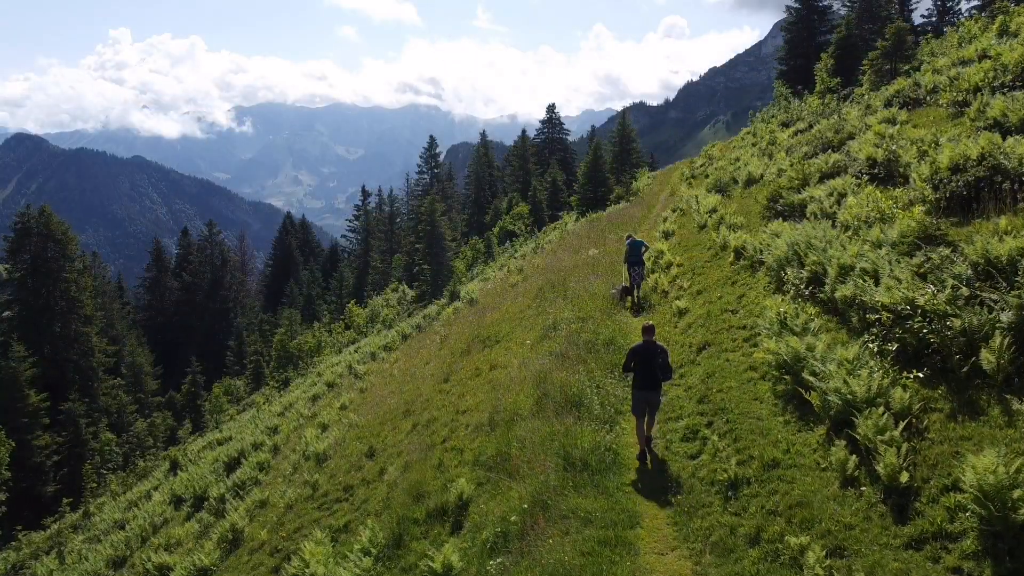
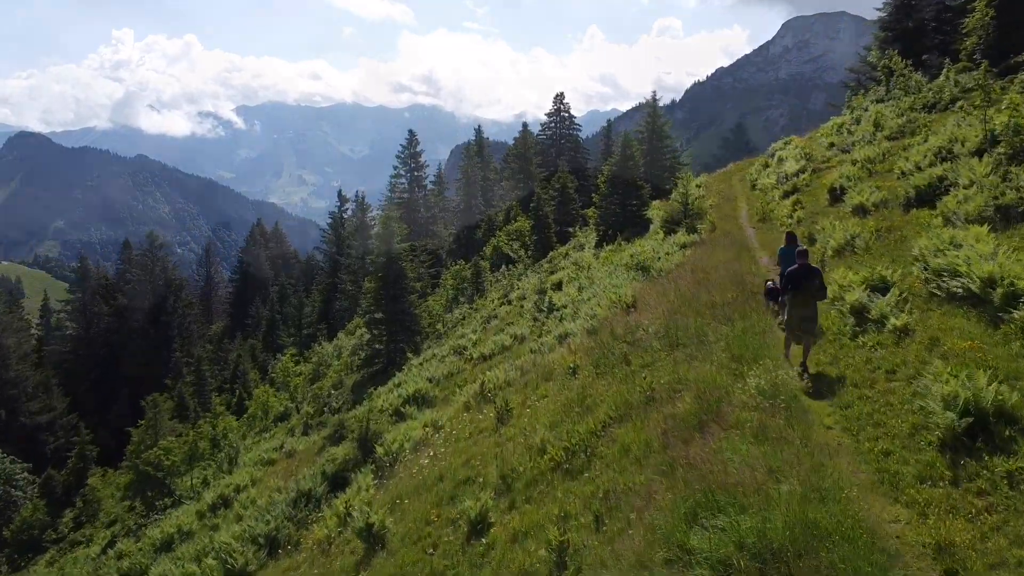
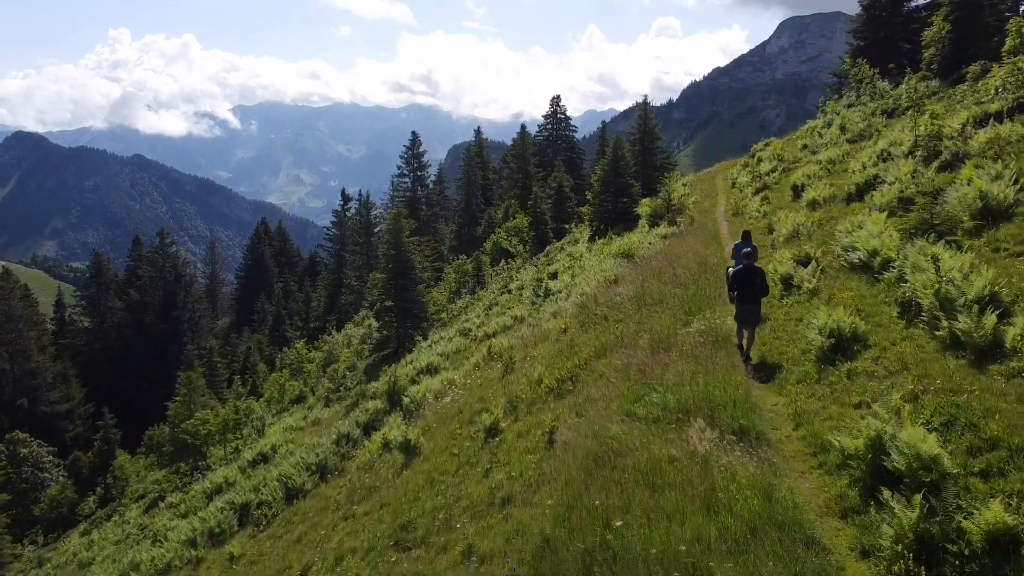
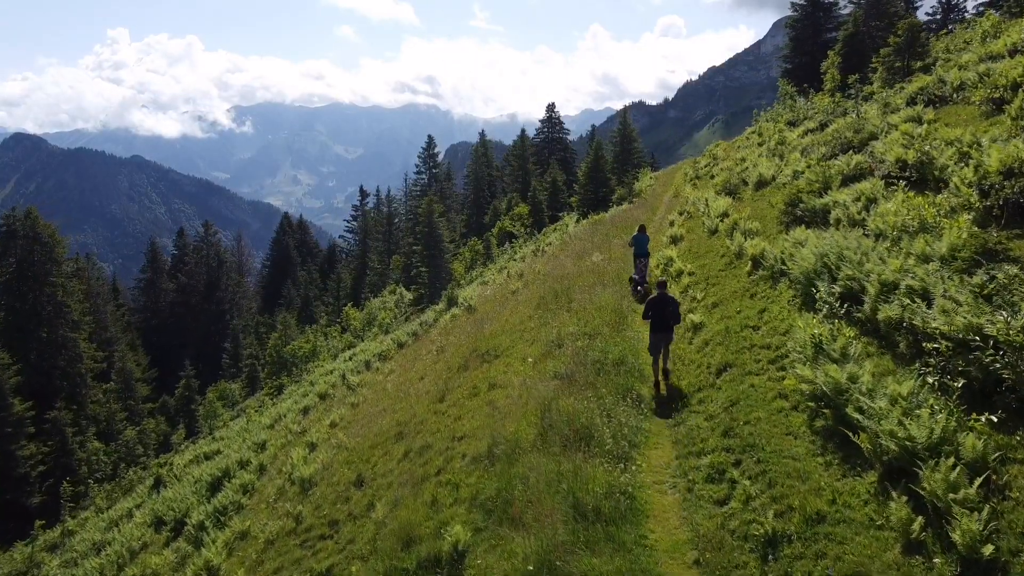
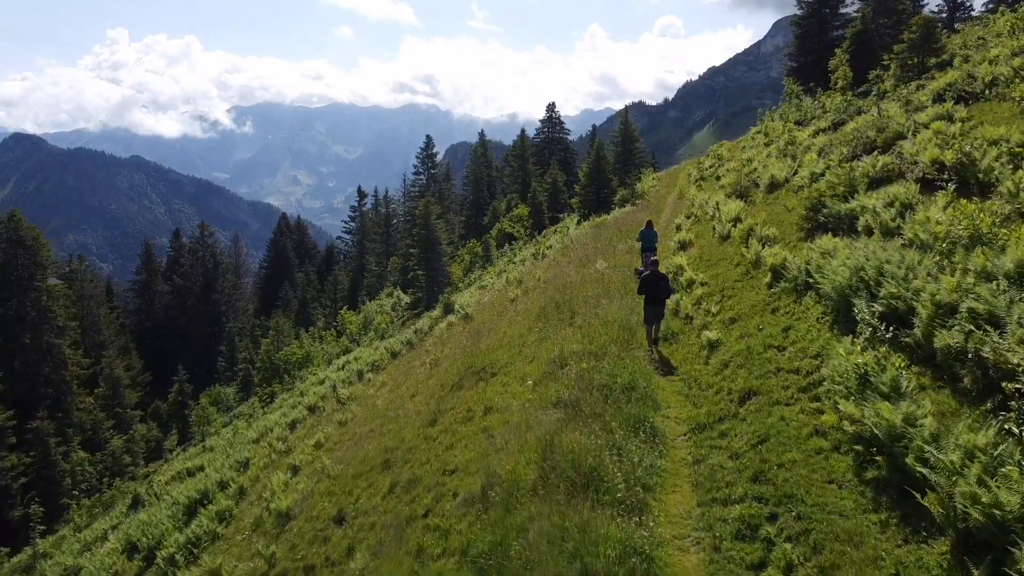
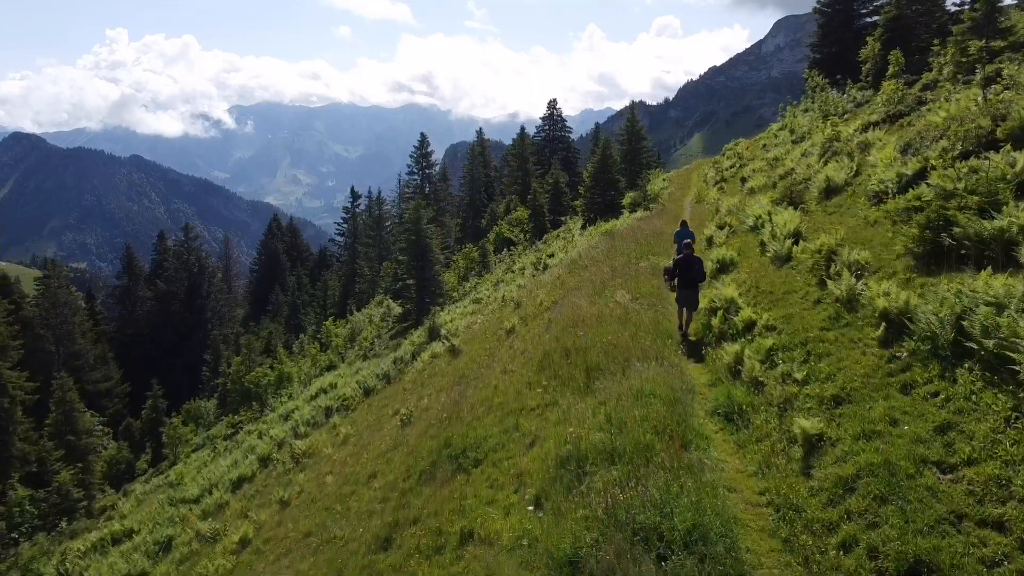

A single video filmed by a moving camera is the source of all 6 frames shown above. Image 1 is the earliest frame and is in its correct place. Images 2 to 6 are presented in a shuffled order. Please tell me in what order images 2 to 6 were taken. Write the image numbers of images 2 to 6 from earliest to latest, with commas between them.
4, 5, 6, 3, 2
